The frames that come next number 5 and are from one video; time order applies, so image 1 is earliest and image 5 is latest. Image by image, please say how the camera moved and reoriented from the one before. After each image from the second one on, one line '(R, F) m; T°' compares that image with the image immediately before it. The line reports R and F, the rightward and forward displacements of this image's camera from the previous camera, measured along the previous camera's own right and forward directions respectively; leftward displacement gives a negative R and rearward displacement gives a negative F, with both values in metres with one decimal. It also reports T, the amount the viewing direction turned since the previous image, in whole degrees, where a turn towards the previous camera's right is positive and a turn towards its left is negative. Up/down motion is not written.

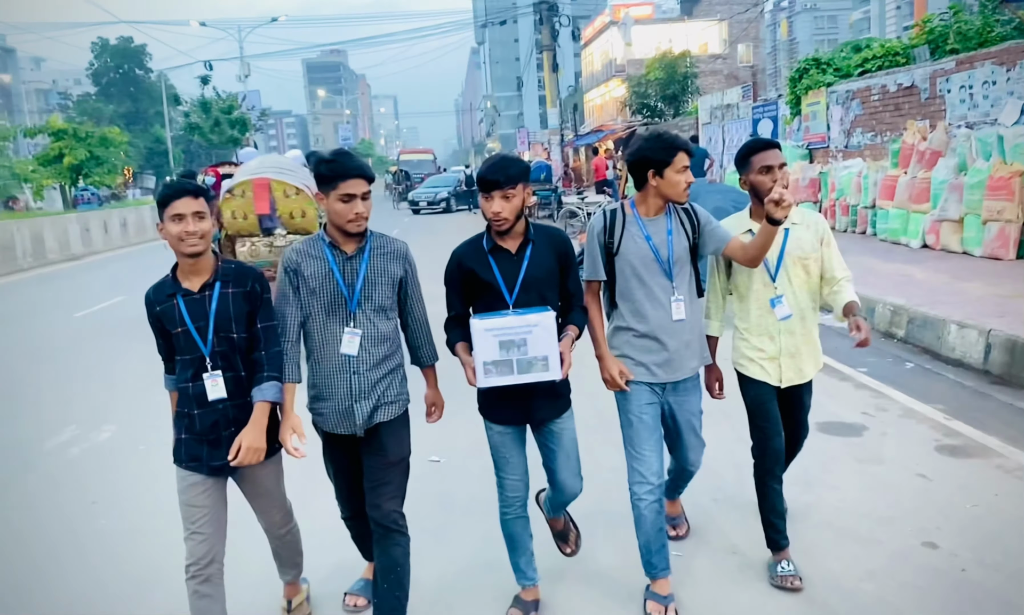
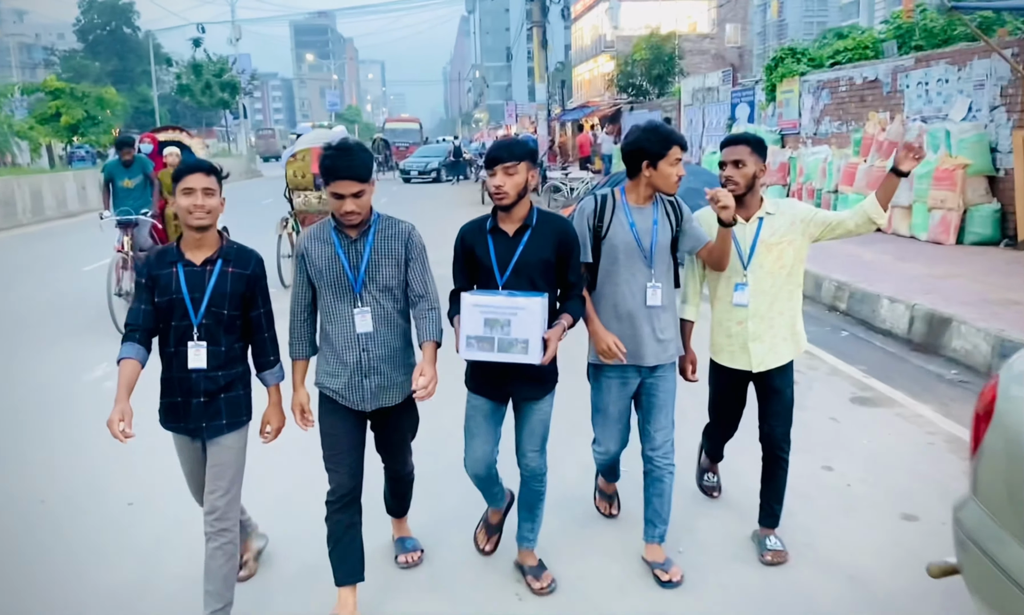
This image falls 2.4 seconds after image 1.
(0.0, -0.7) m; +1°
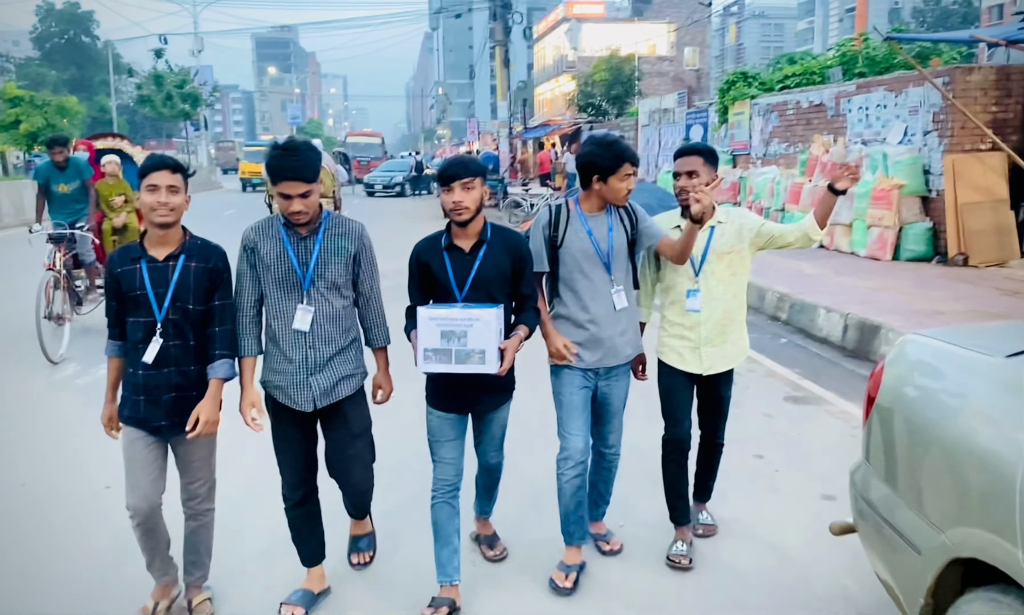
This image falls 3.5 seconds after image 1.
(0.0, -0.3) m; +3°
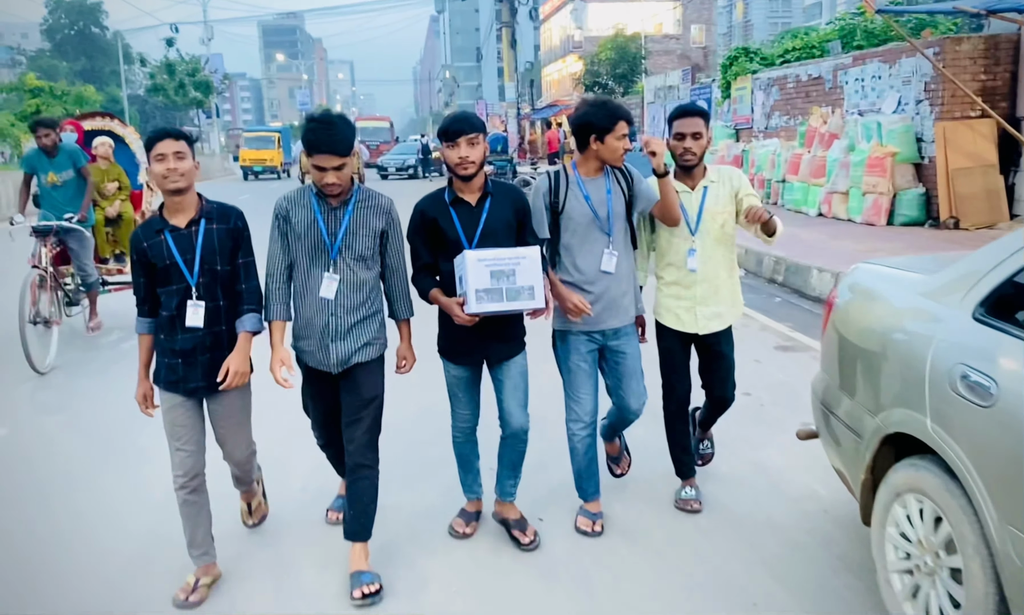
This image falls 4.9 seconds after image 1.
(0.0, -0.4) m; -1°
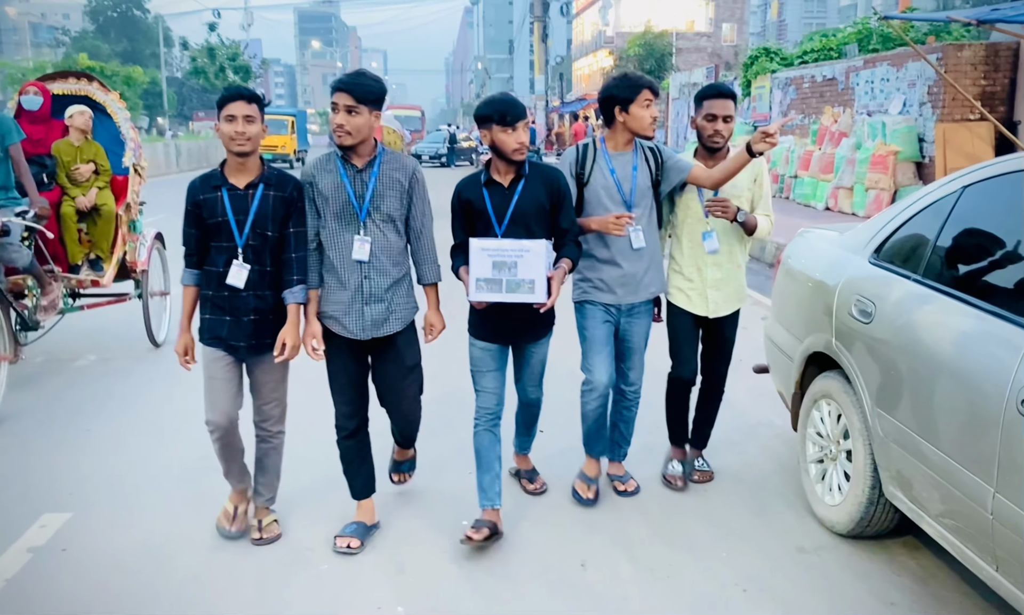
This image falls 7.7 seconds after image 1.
(+0.1, -0.7) m; -2°
